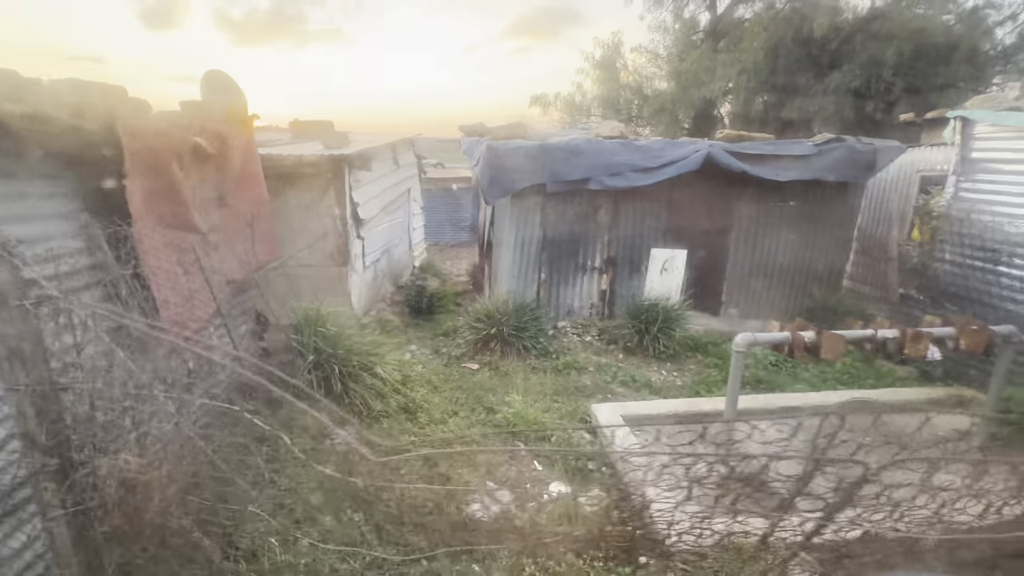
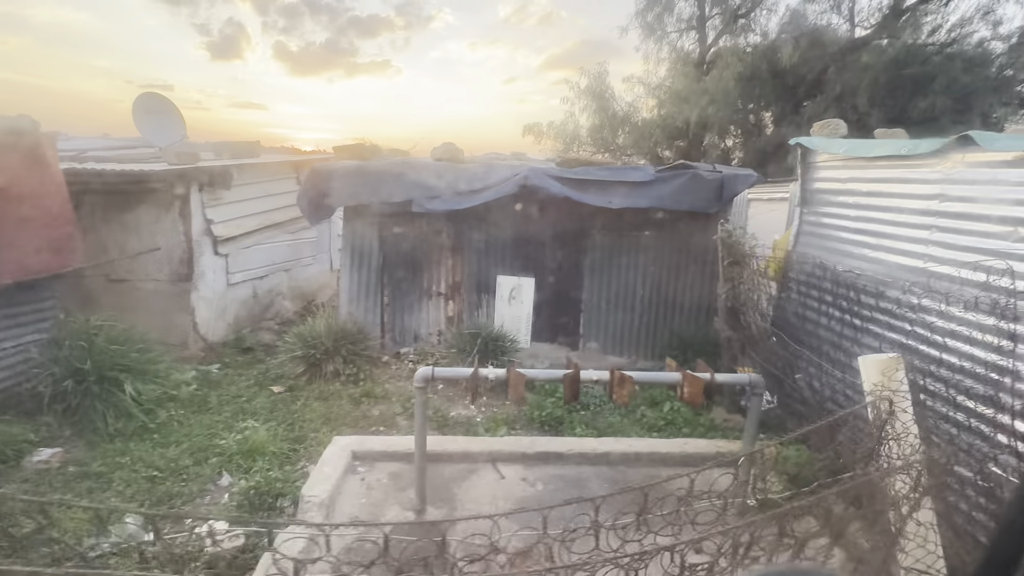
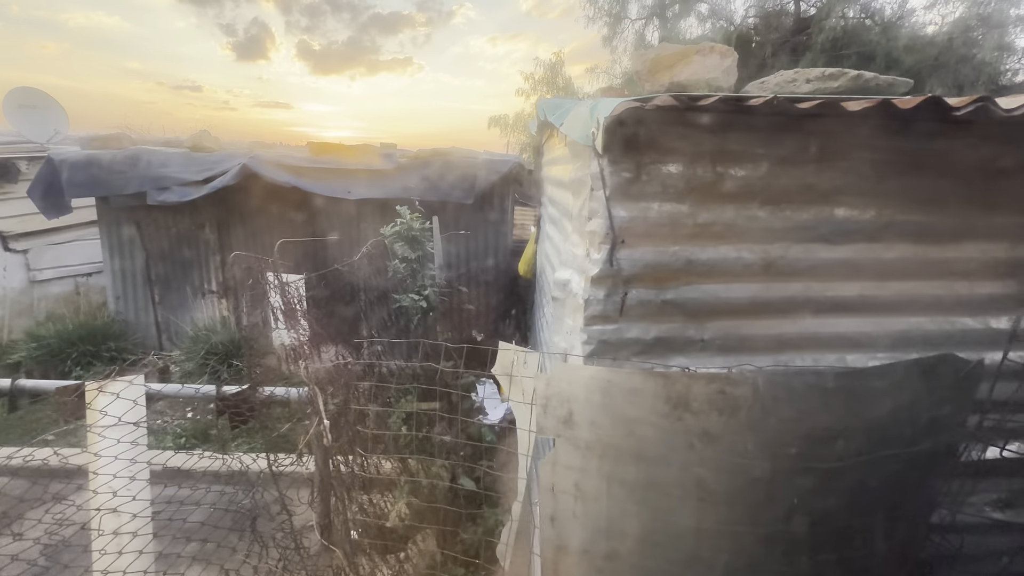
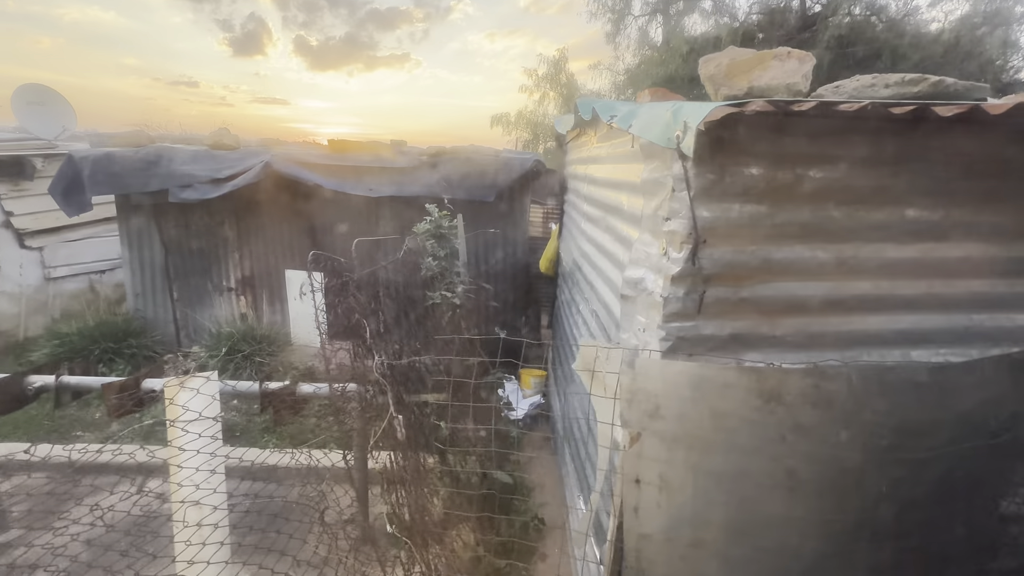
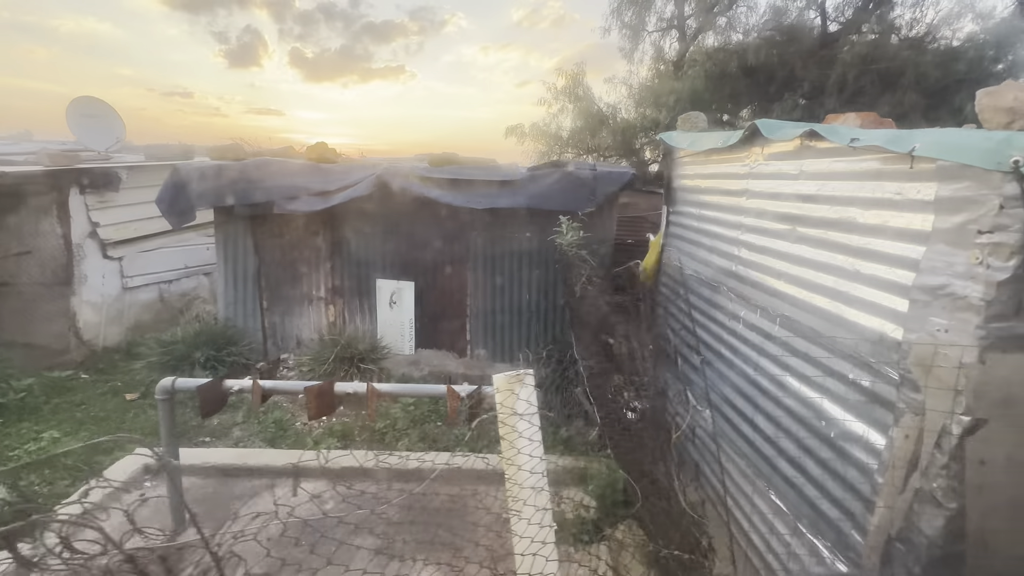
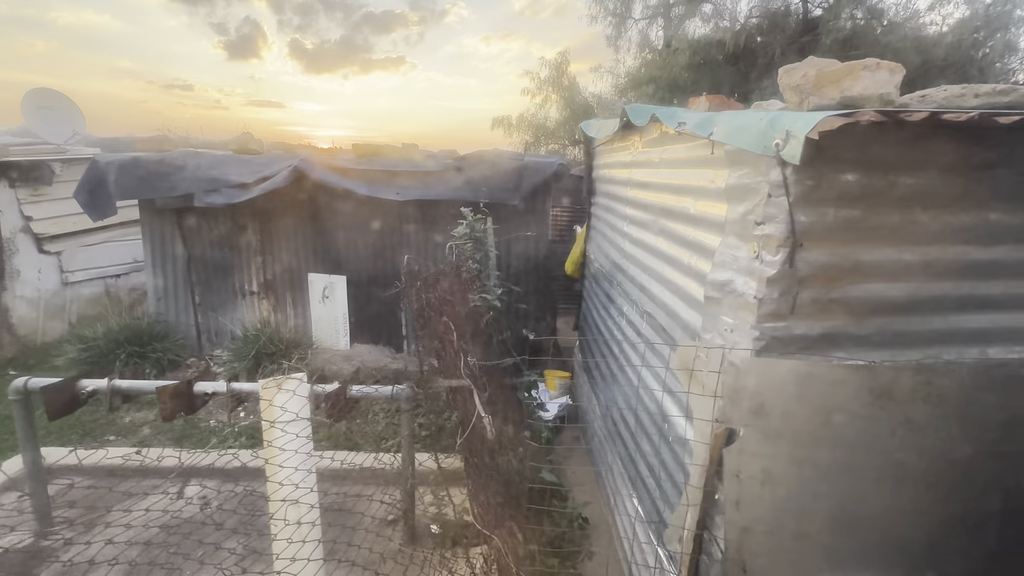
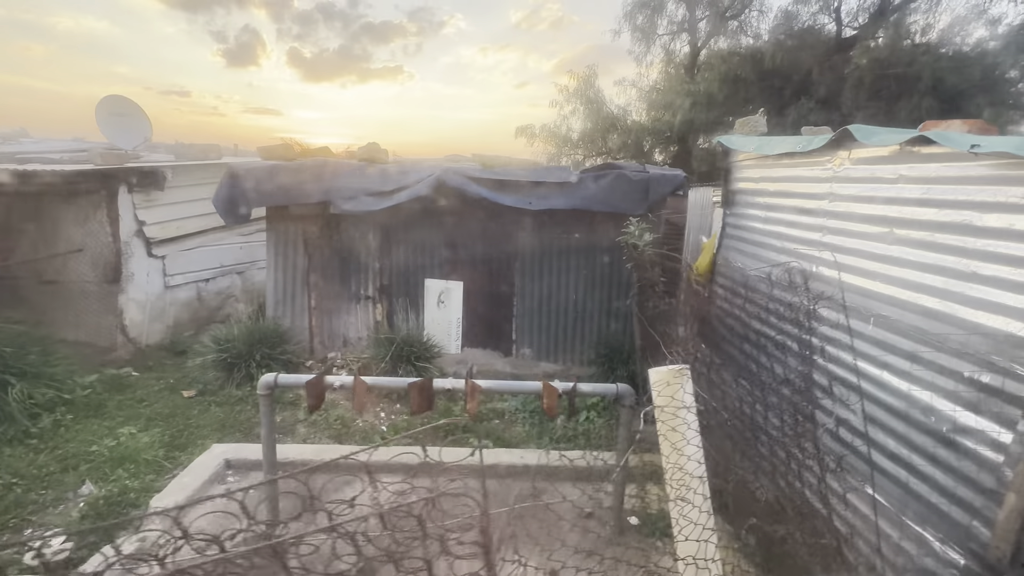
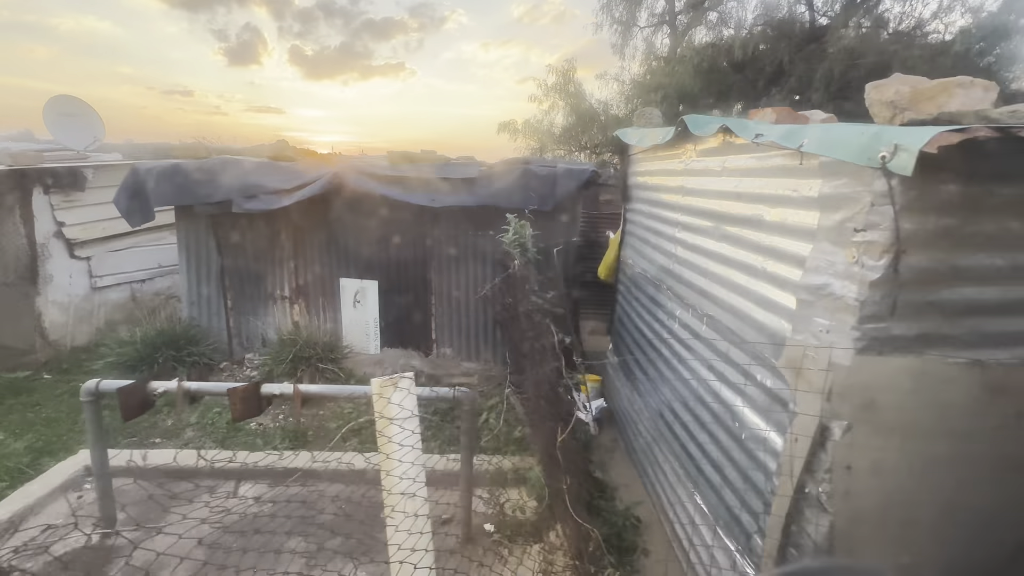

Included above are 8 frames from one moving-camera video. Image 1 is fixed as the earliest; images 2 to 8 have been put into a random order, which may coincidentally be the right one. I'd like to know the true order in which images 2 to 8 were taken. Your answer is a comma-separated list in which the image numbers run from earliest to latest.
2, 7, 5, 8, 6, 4, 3
